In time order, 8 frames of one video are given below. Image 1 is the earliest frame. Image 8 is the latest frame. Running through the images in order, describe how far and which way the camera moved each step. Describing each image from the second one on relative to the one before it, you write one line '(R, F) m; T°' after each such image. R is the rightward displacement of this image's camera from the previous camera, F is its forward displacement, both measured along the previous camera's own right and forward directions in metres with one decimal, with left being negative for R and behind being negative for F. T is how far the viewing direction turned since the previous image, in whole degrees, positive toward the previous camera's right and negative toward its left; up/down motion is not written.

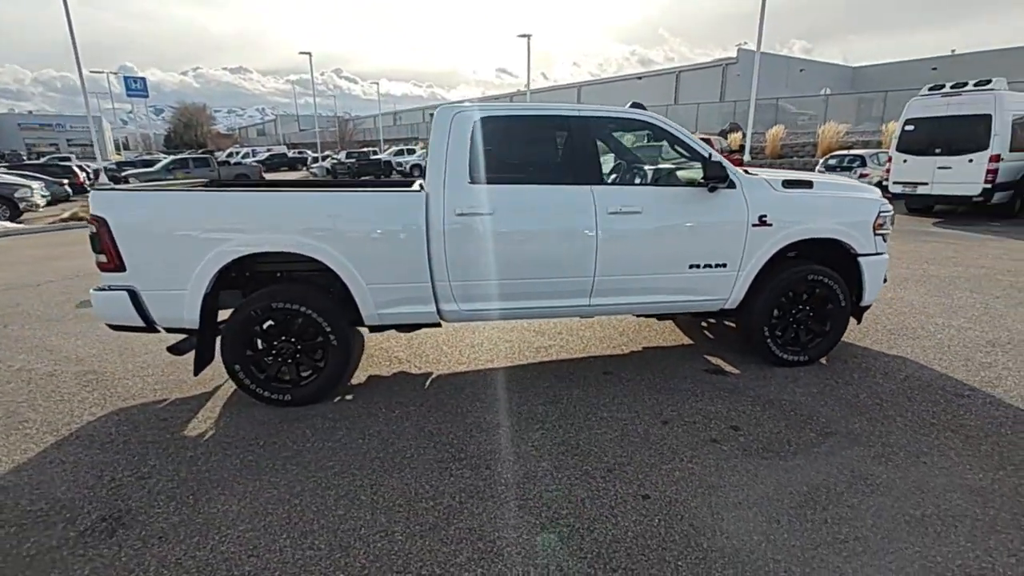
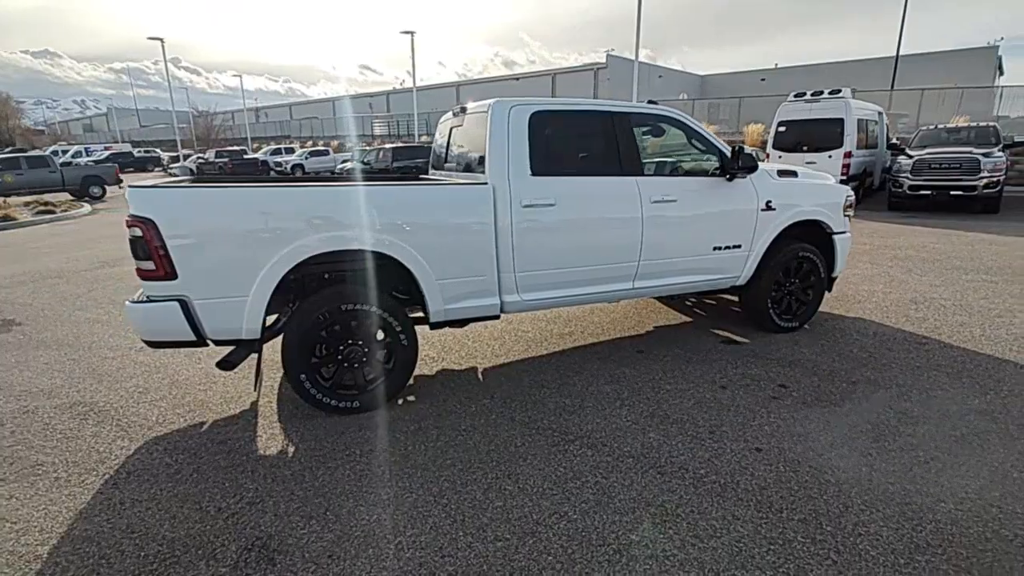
(-1.2, +0.1) m; +13°
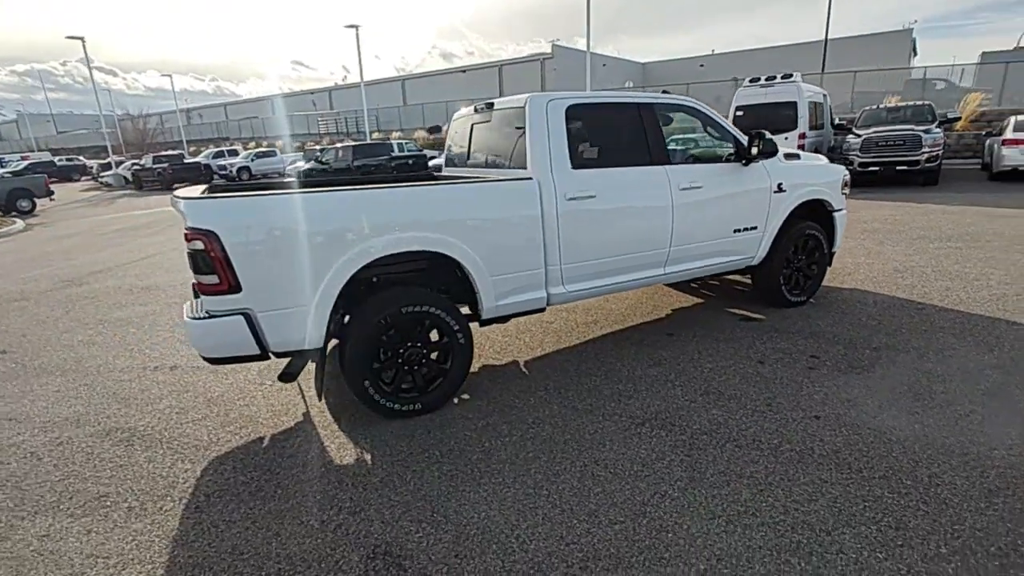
(-0.6, 0.0) m; +5°
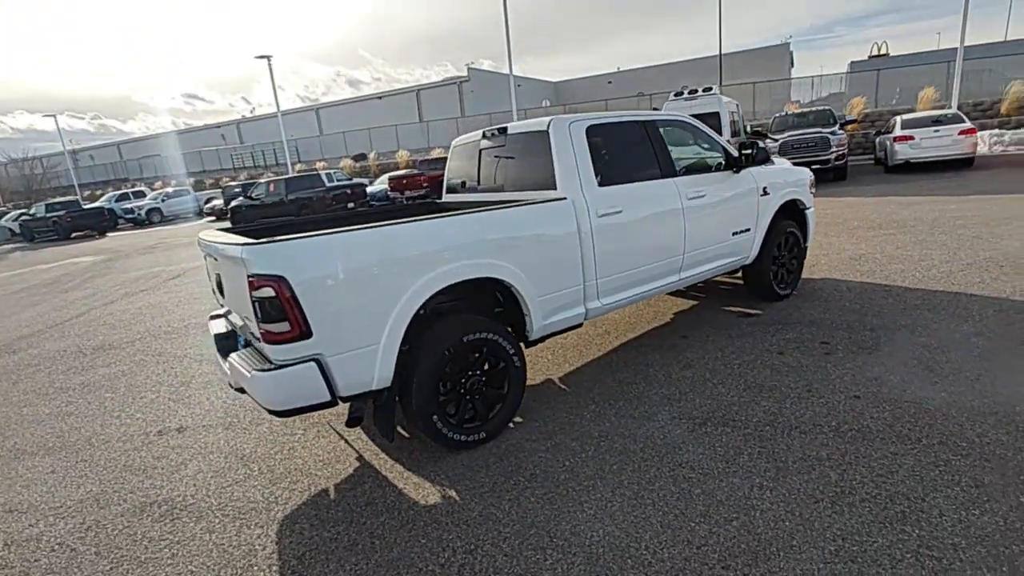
(-0.7, 0.0) m; +8°
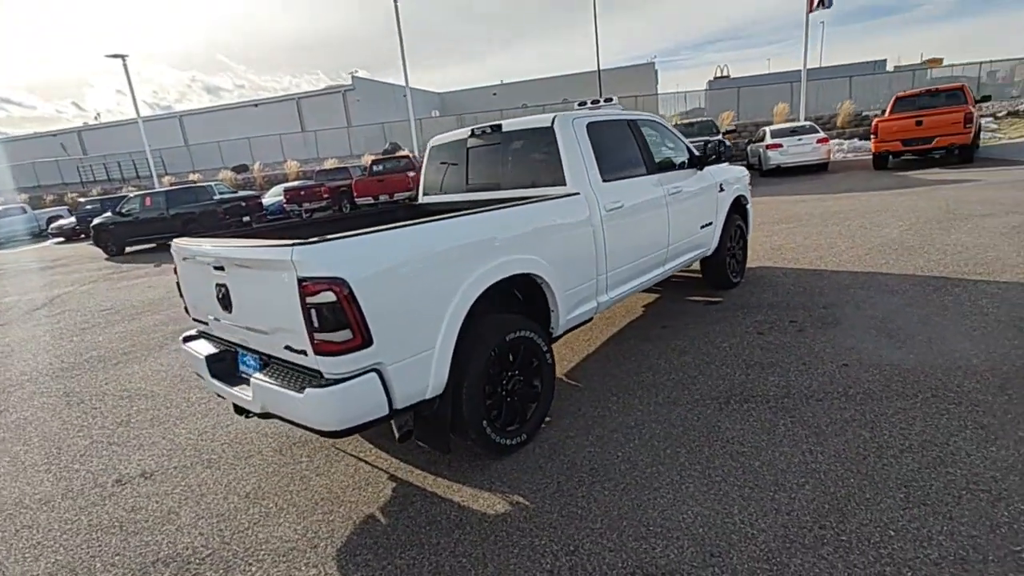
(-0.8, +0.2) m; +12°
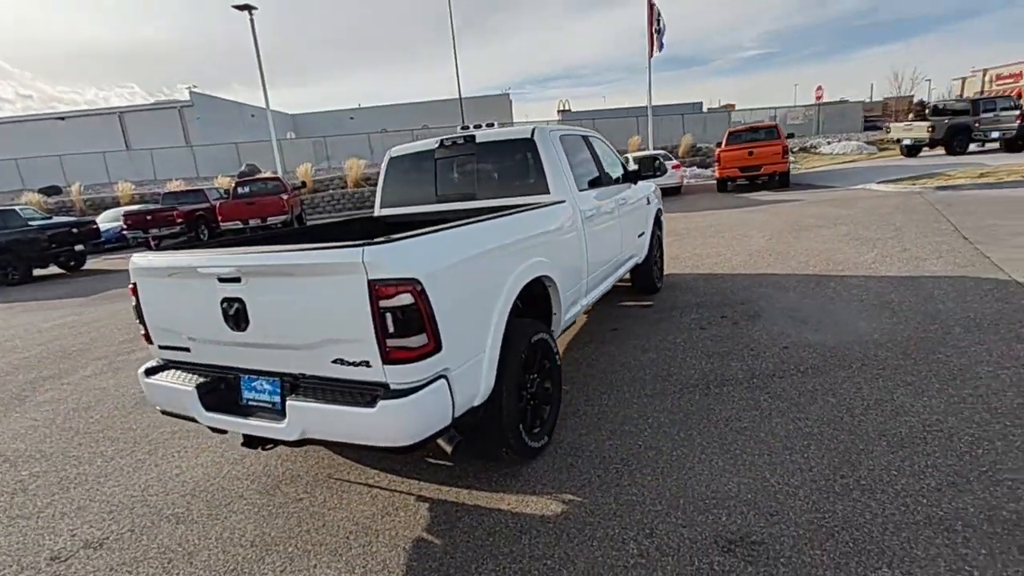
(-0.9, +0.1) m; +15°
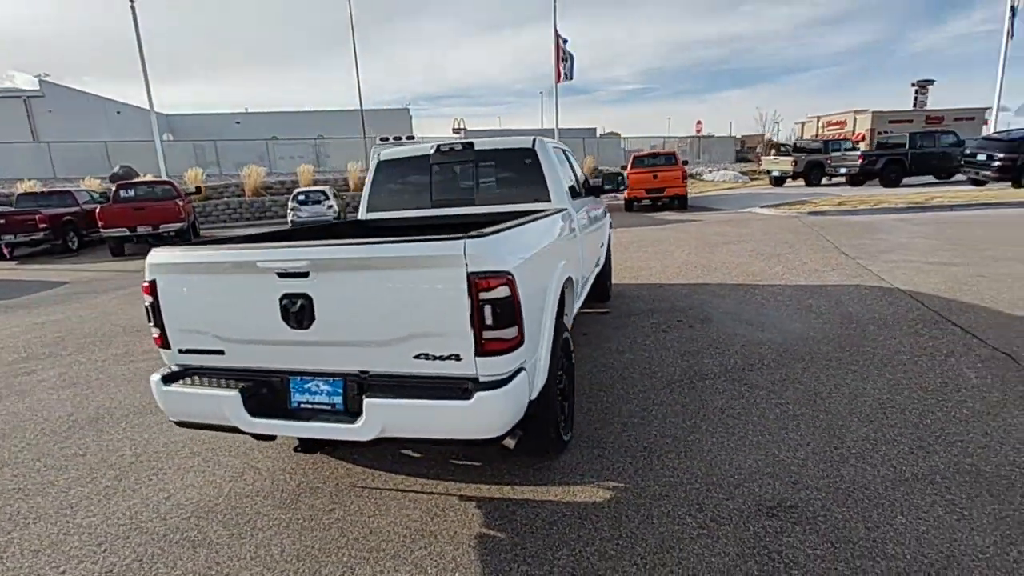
(-0.8, 0.0) m; +11°
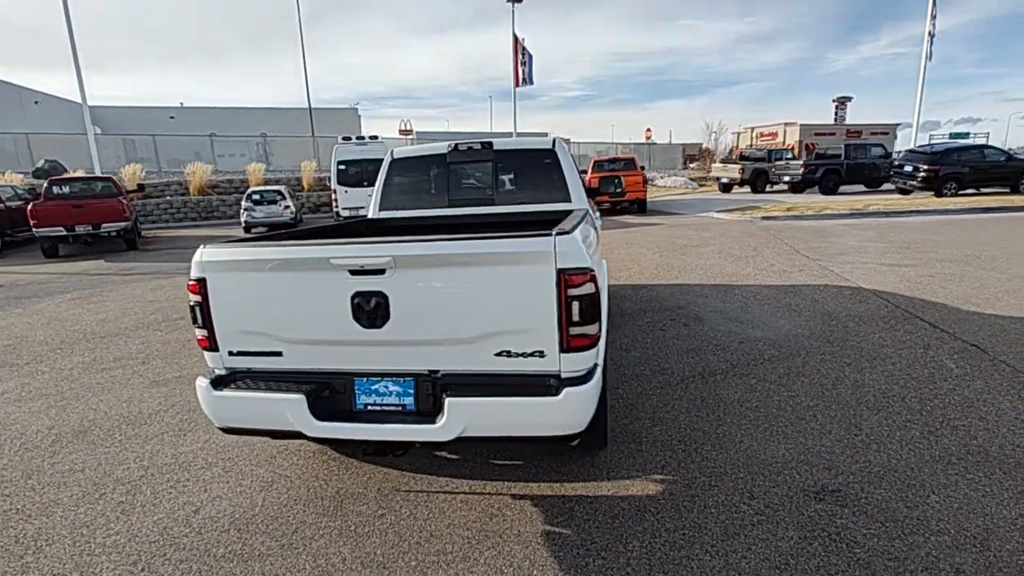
(-0.6, 0.0) m; +6°
